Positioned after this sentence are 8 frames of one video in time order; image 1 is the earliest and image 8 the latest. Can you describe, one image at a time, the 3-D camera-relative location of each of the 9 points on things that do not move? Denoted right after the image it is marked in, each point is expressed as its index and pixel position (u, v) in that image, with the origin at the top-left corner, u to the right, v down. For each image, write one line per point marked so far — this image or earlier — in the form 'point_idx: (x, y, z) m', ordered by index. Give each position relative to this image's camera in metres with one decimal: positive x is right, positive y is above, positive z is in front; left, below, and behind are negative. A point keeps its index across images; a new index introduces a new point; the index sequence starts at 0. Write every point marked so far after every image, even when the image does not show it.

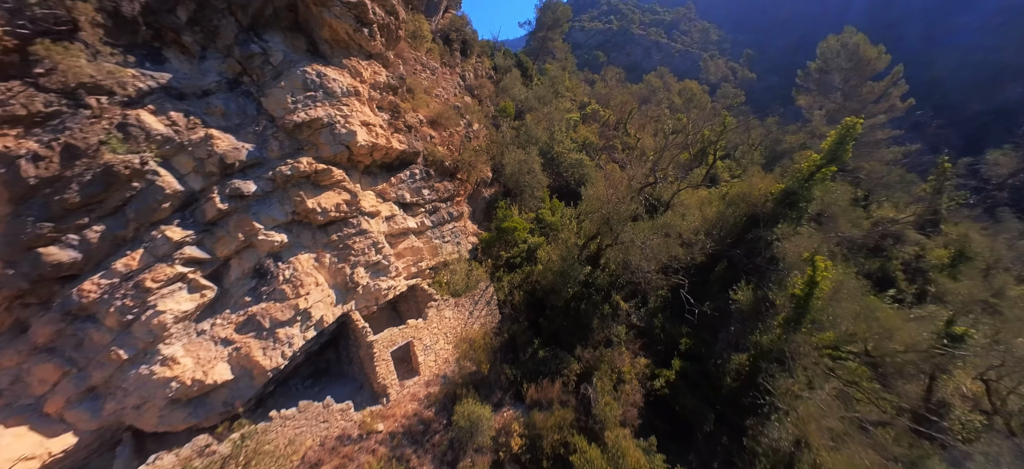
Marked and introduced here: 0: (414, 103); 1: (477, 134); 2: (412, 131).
0: (-3.5, +4.6, +13.4) m
1: (-1.6, +4.5, +17.1) m
2: (-3.0, +3.0, +11.1) m
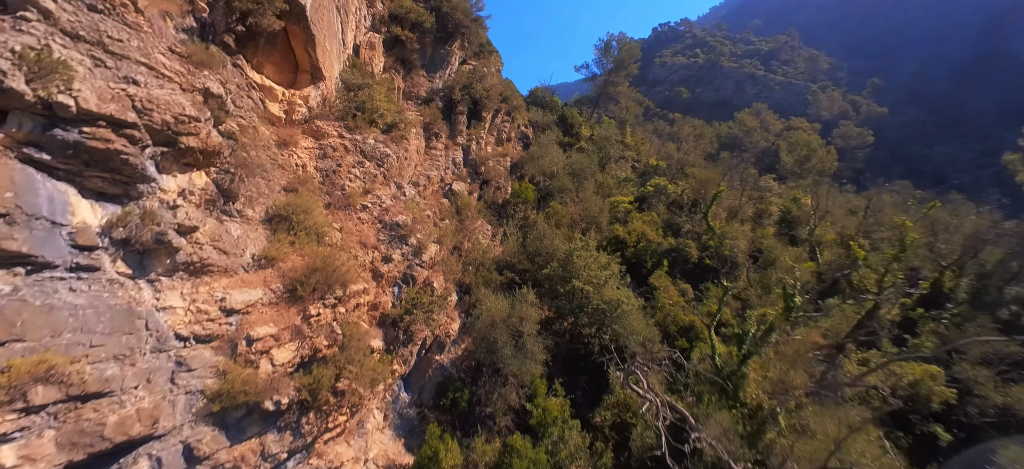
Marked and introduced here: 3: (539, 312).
0: (-4.8, -0.4, +7.3) m
1: (-2.2, -0.8, +10.5) m
2: (-4.8, -1.8, +4.9) m
3: (+0.7, -2.2, +10.8) m
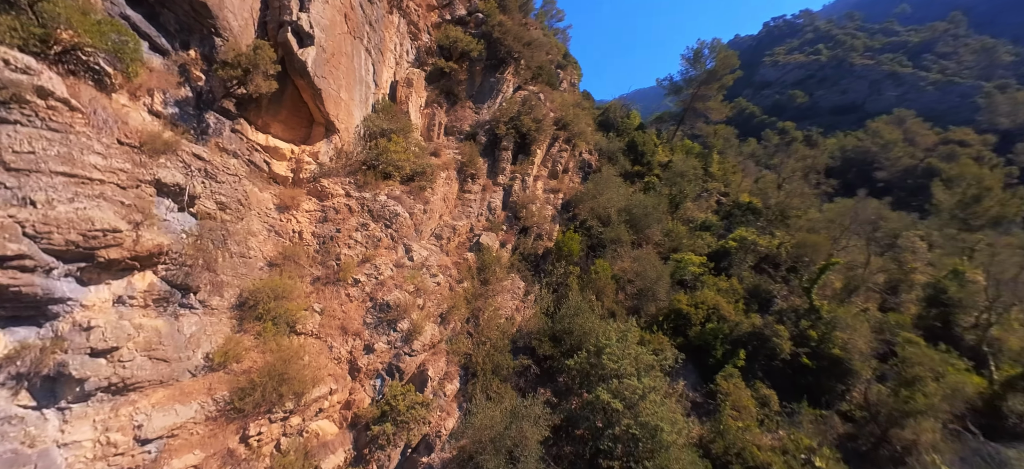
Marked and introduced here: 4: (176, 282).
0: (-5.2, -2.1, +6.7) m
1: (-1.9, -2.6, +9.2) m
2: (-5.9, -3.5, +4.3) m
3: (+0.9, -4.2, +8.8) m
4: (-5.7, -0.8, +6.6) m
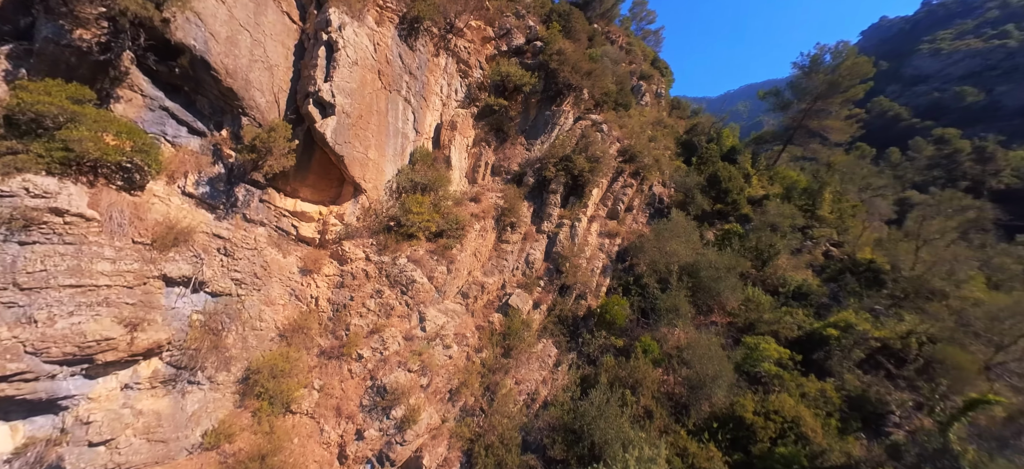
0: (-5.5, -3.6, +7.0) m
1: (-1.8, -4.4, +8.7) m
2: (-6.8, -5.1, +5.0) m
3: (+0.7, -6.1, +7.8) m
4: (-6.0, -2.4, +7.0) m
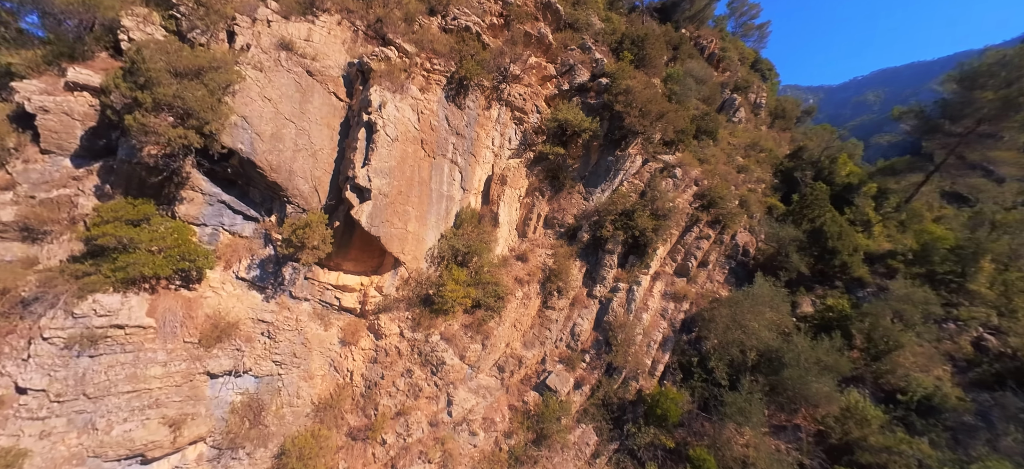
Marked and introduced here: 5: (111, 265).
0: (-5.3, -5.5, +7.7) m
1: (-1.4, -6.4, +8.5) m
2: (-7.2, -7.0, +6.0) m
3: (+0.8, -8.3, +7.1) m
4: (-5.8, -4.2, +7.7) m
5: (-7.1, -0.5, +6.8) m
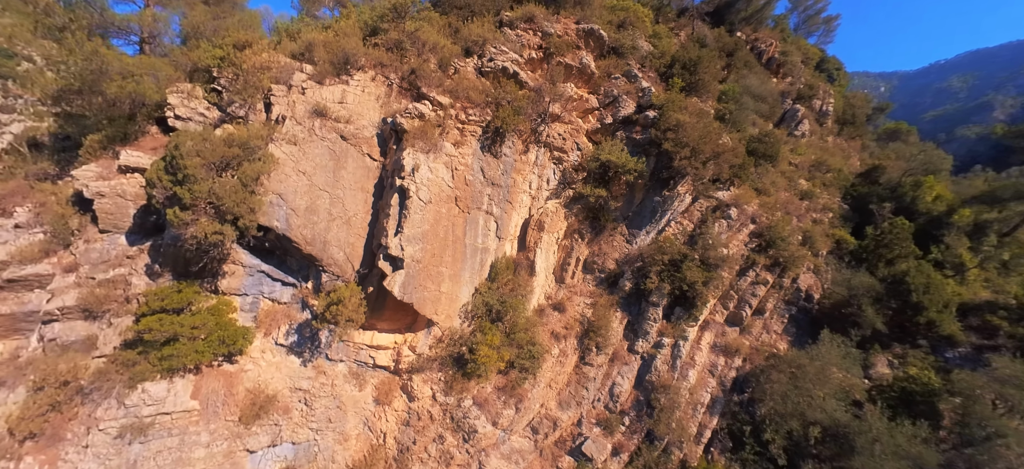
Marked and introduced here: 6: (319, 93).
0: (-4.7, -7.1, +7.9) m
1: (-0.7, -8.0, +8.4) m
2: (-6.7, -8.6, +6.5) m
3: (+1.3, -10.0, +6.8) m
4: (-5.1, -5.8, +8.0) m
5: (-6.5, -2.1, +7.1) m
6: (-4.4, +3.2, +8.9) m
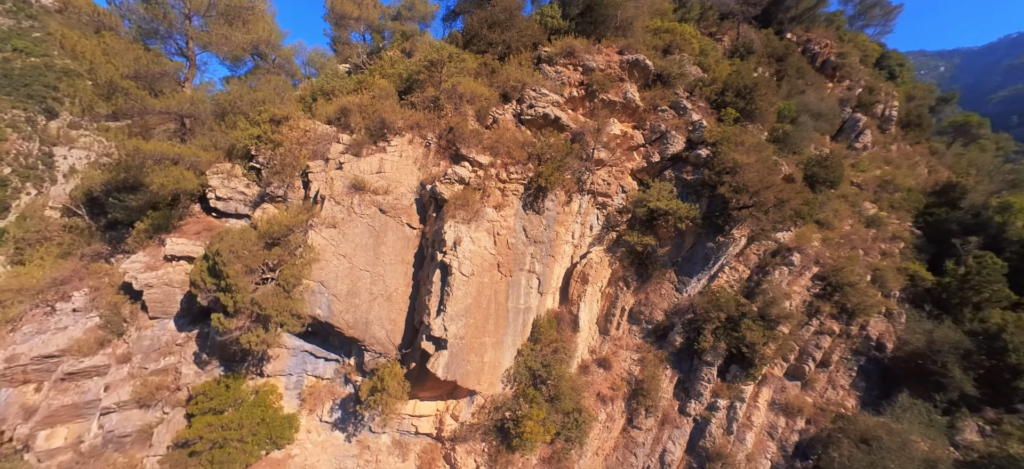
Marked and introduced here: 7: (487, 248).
0: (-3.6, -8.8, +8.0) m
1: (+0.4, -9.7, +8.1) m
2: (-5.7, -10.4, +6.7) m
3: (+2.3, -11.7, +6.5) m
4: (-4.1, -7.5, +8.0) m
5: (-5.5, -3.9, +7.1) m
6: (-3.4, +1.5, +8.5) m
7: (-0.6, -0.3, +9.0) m
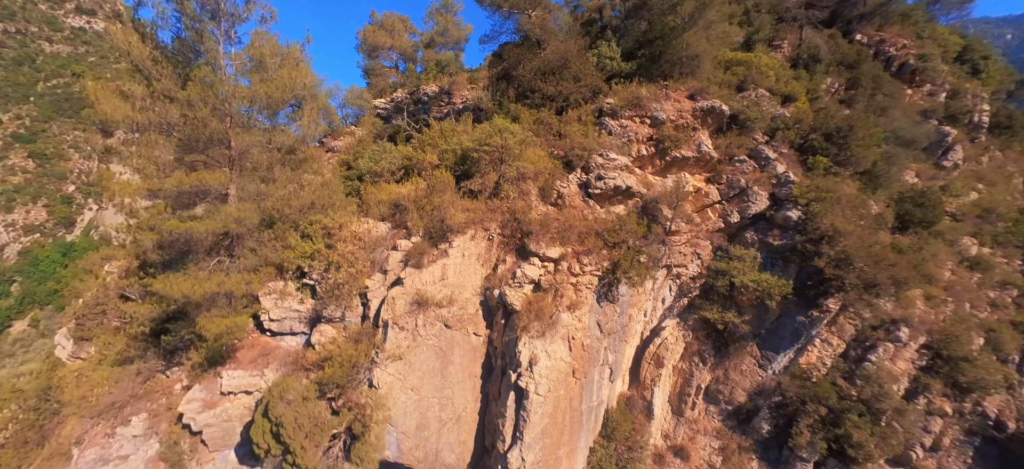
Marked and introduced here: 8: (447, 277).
0: (-1.9, -11.2, +7.6) m
1: (+2.2, -11.9, +7.5) m
2: (-4.0, -12.8, +6.5) m
3: (+4.1, -13.9, +5.9) m
4: (-2.3, -9.9, +7.6) m
5: (-3.9, -6.3, +6.6) m
6: (-1.9, -0.8, +7.7) m
7: (+1.0, -2.5, +8.1) m
8: (-1.3, -0.9, +7.9) m
